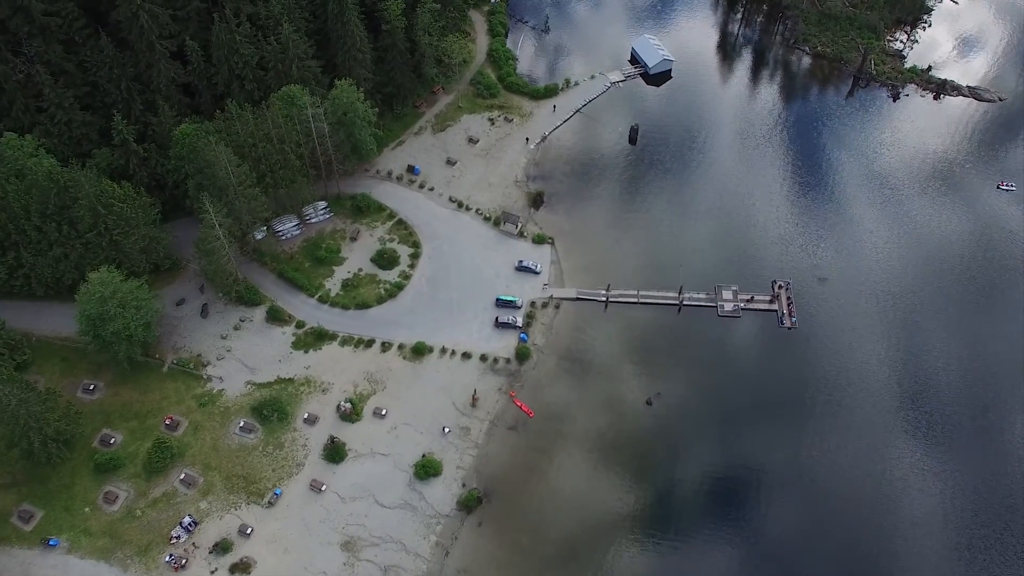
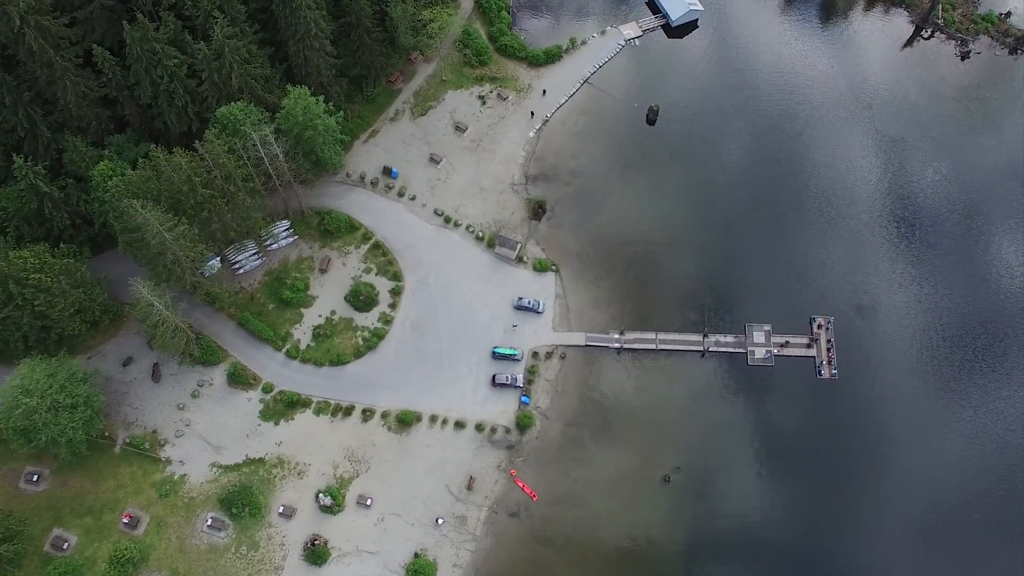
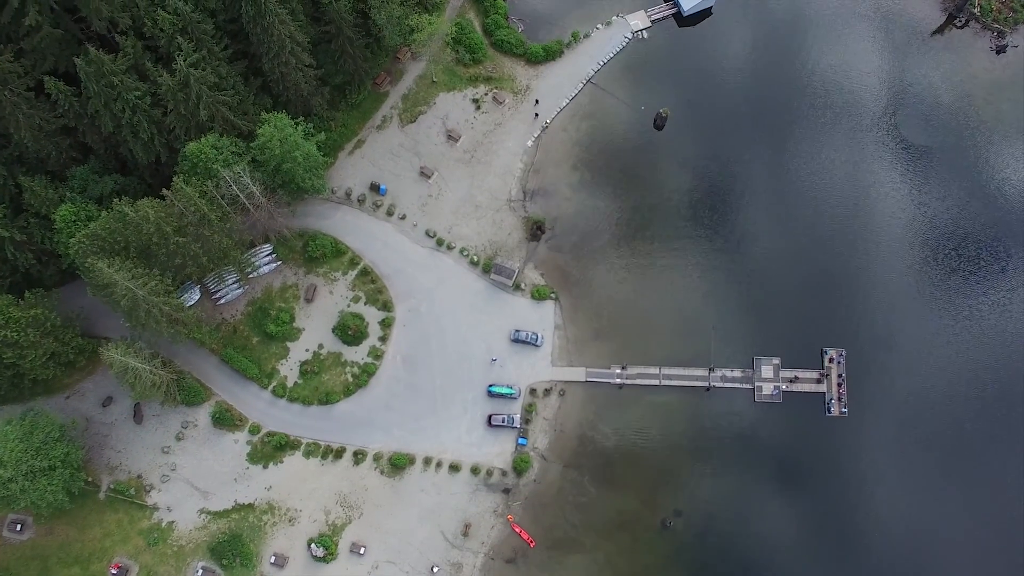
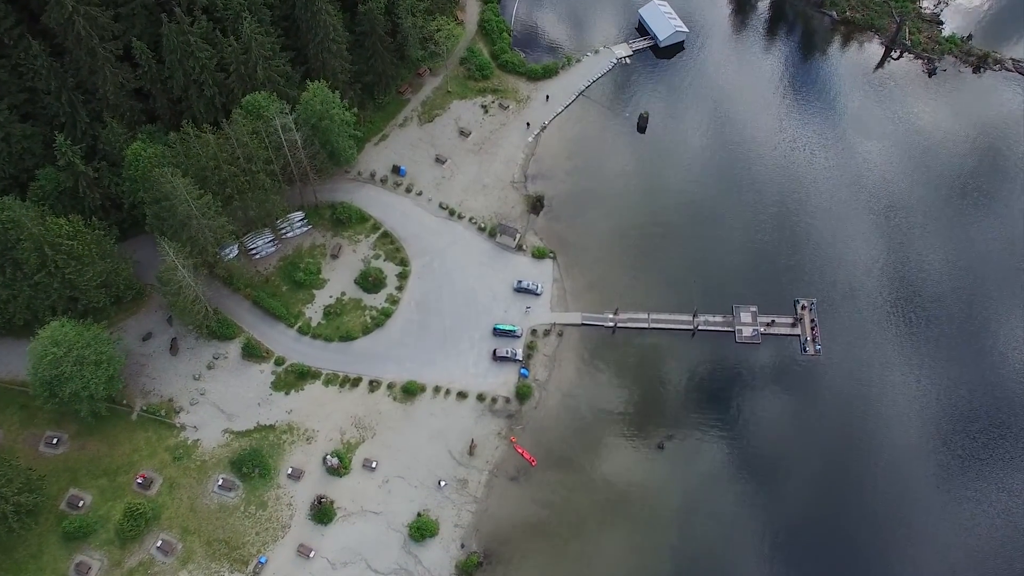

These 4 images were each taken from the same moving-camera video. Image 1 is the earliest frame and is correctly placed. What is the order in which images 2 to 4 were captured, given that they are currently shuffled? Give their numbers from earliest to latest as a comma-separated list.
4, 2, 3
